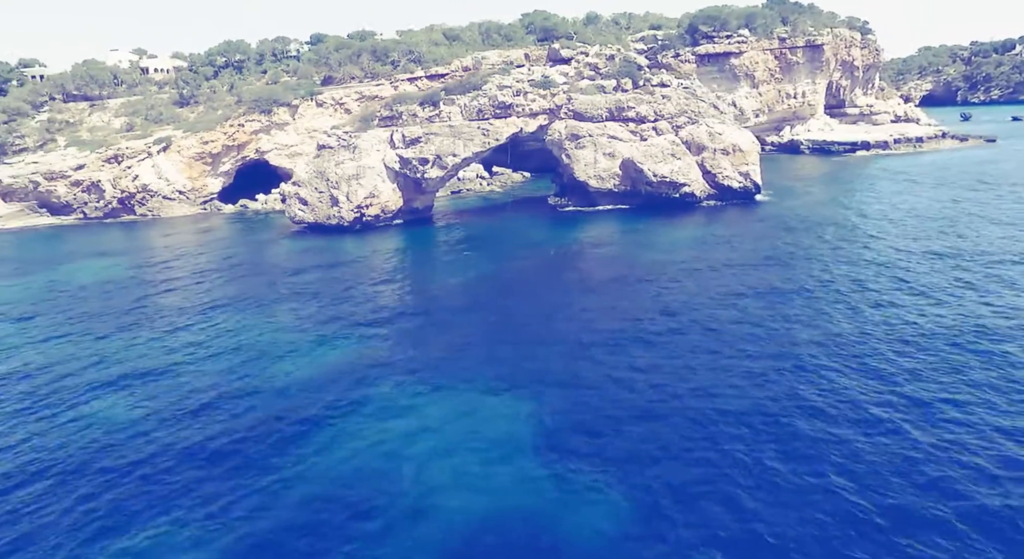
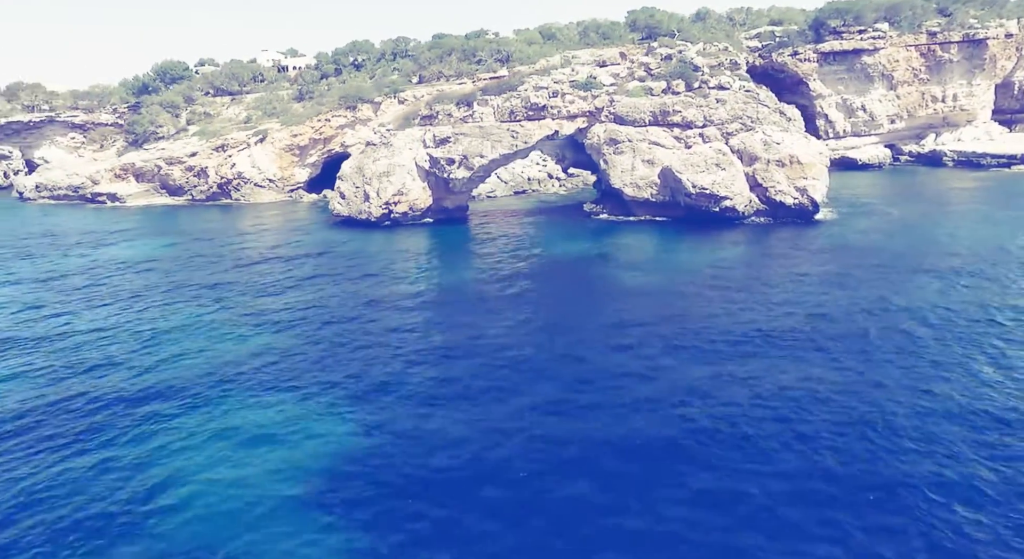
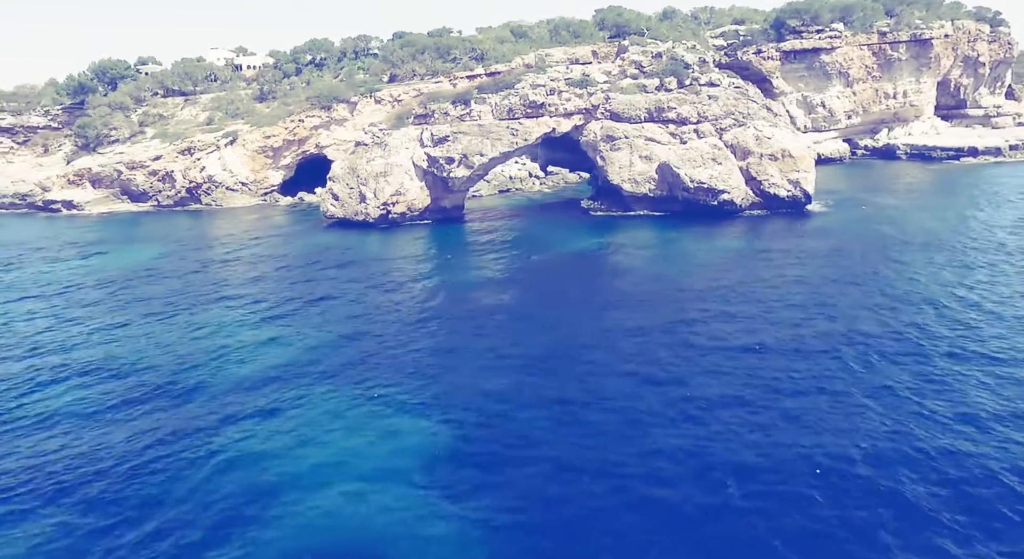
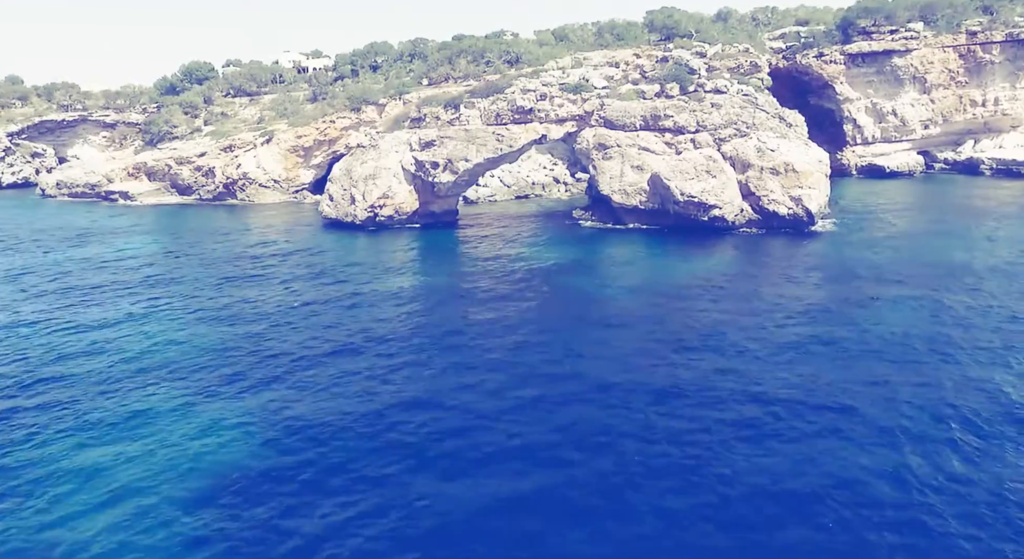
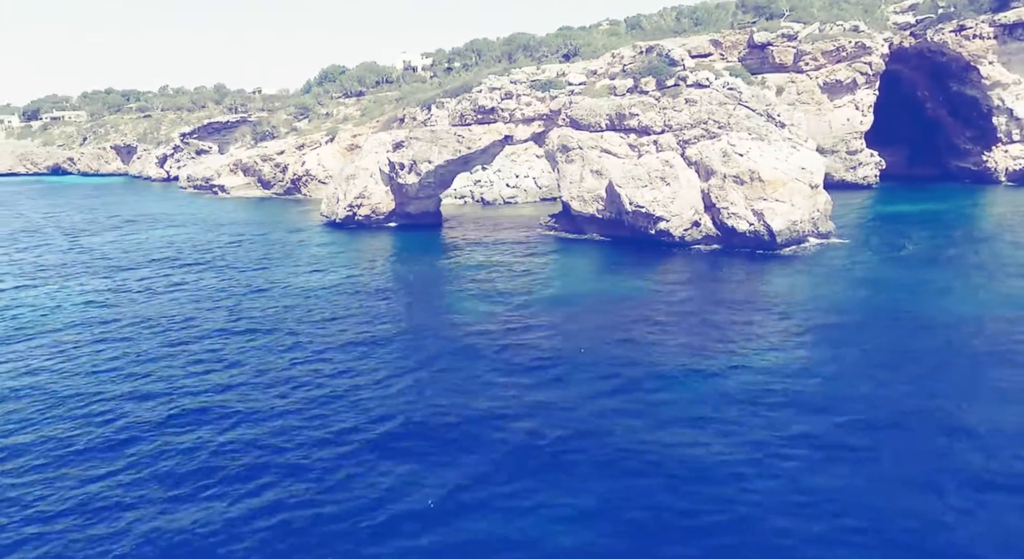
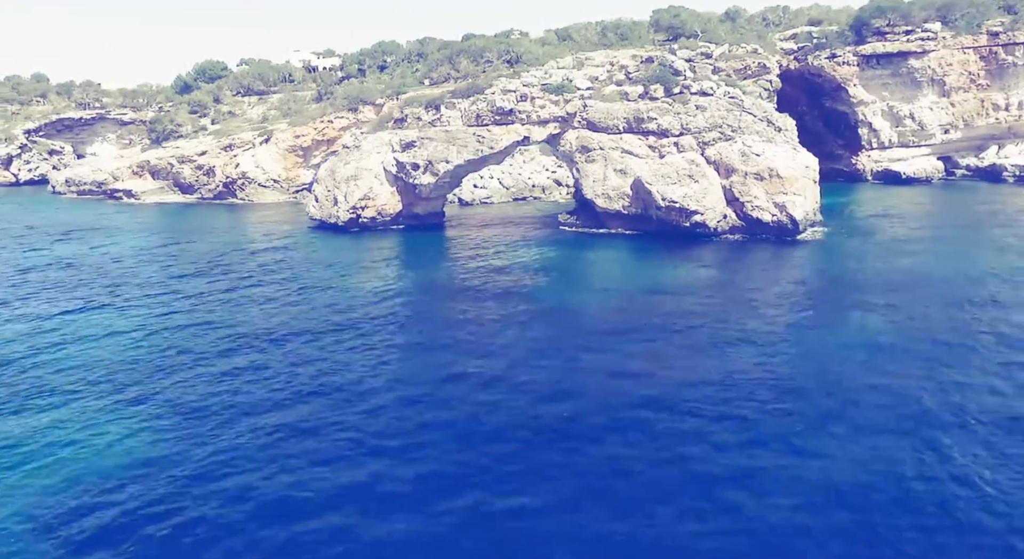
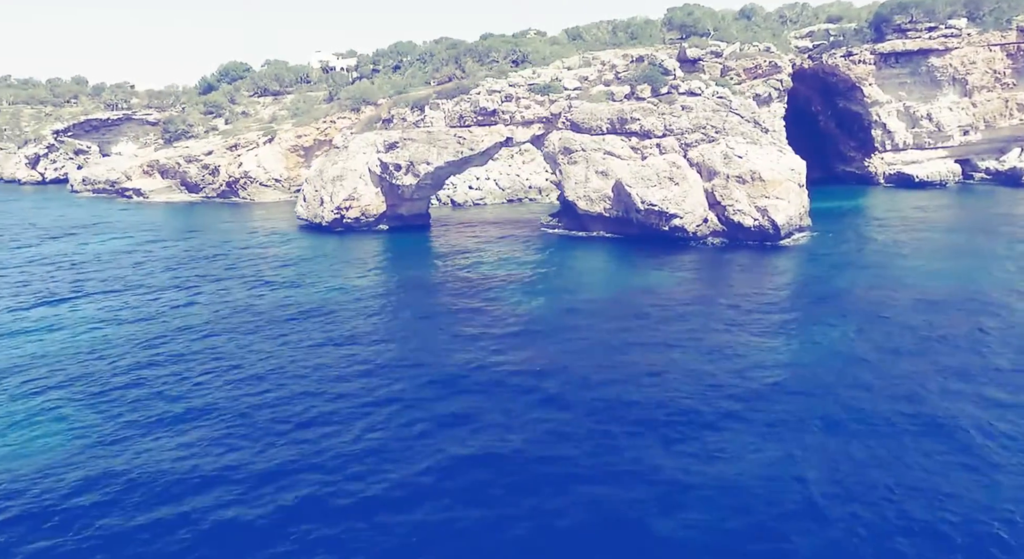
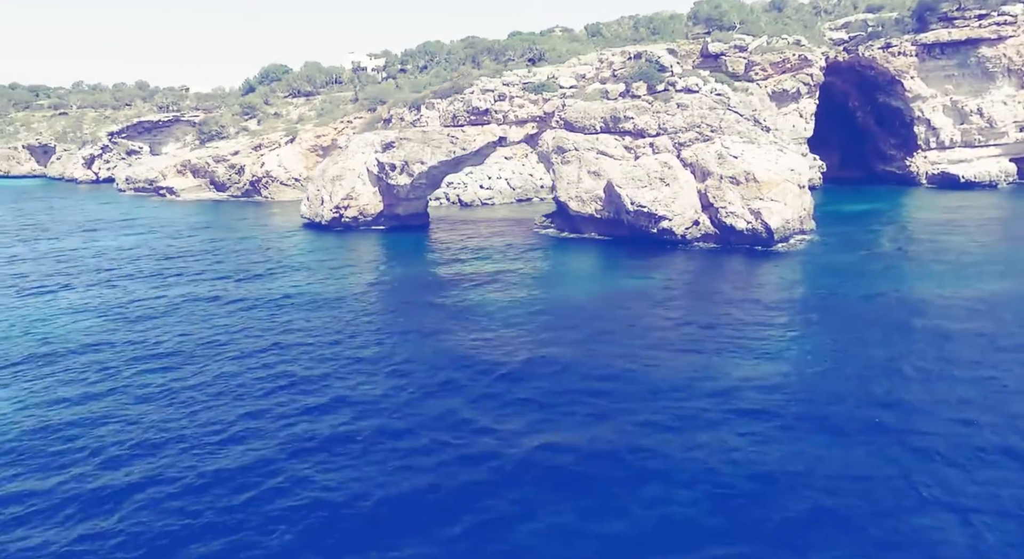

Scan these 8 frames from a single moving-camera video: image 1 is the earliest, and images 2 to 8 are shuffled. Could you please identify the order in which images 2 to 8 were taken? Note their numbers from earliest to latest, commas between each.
3, 2, 4, 6, 7, 8, 5
